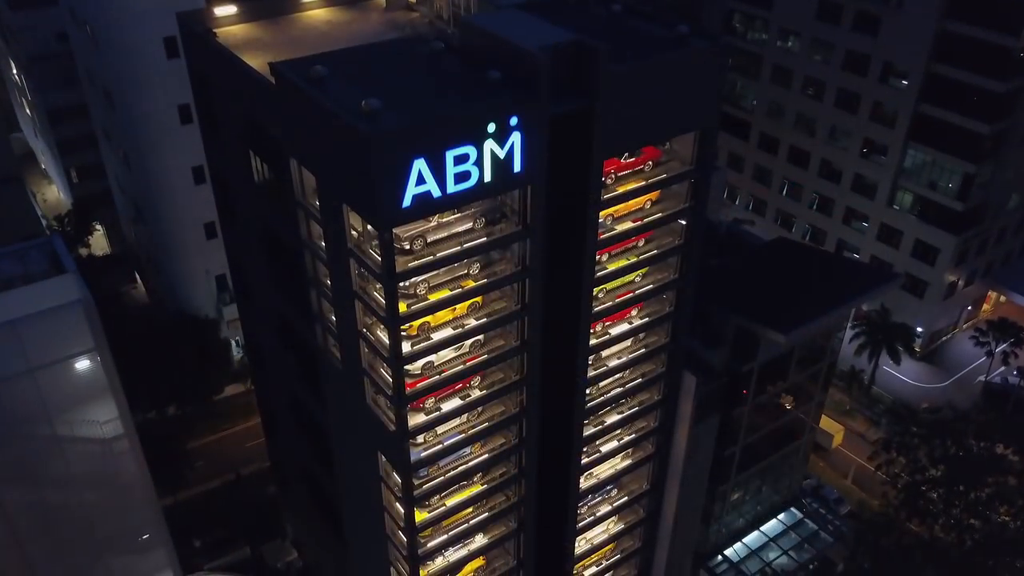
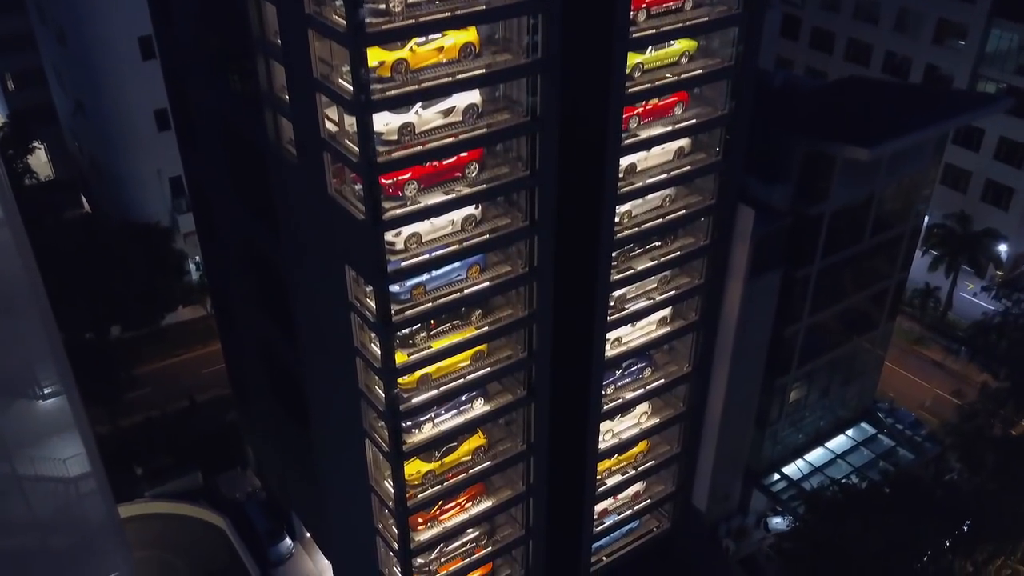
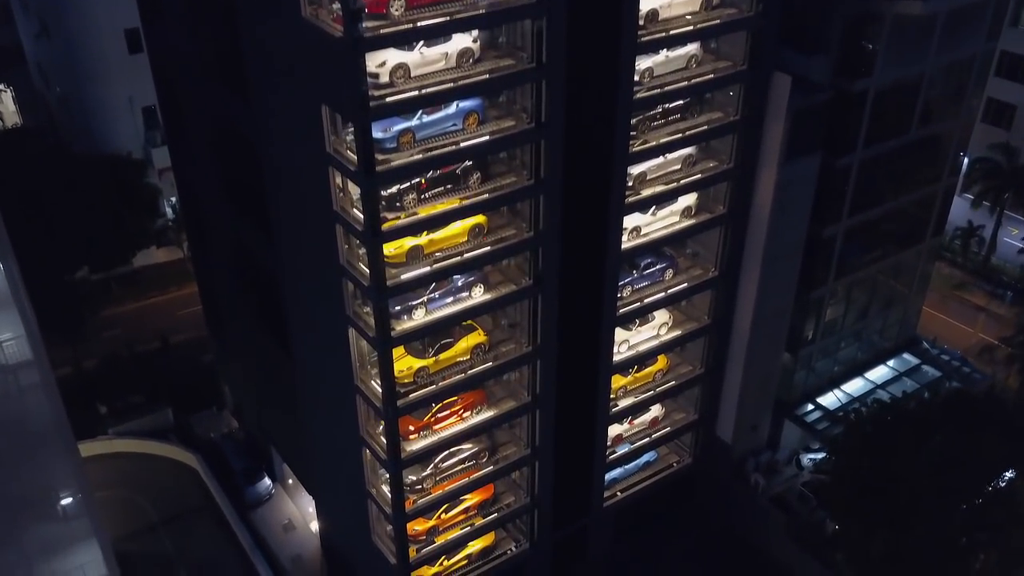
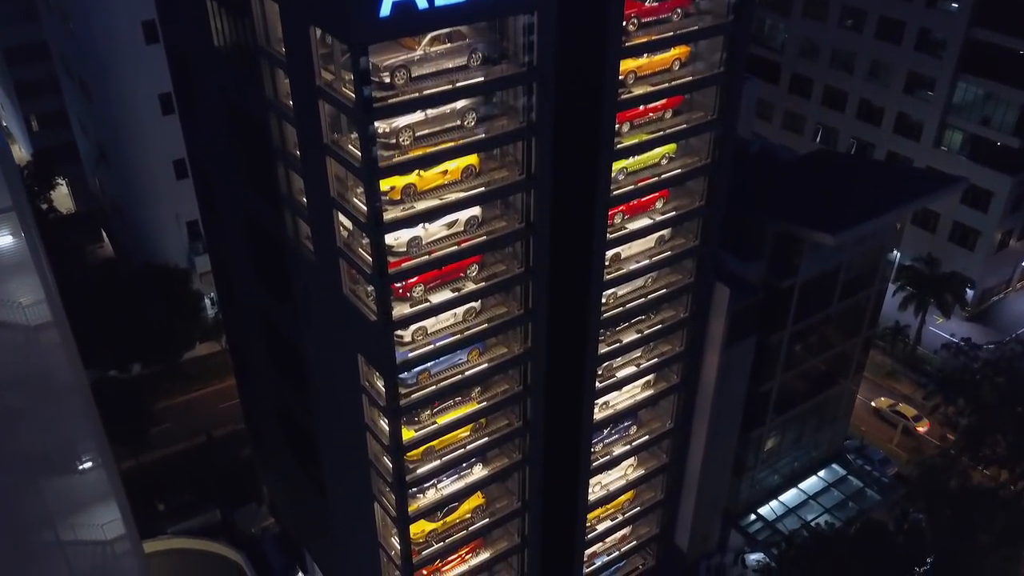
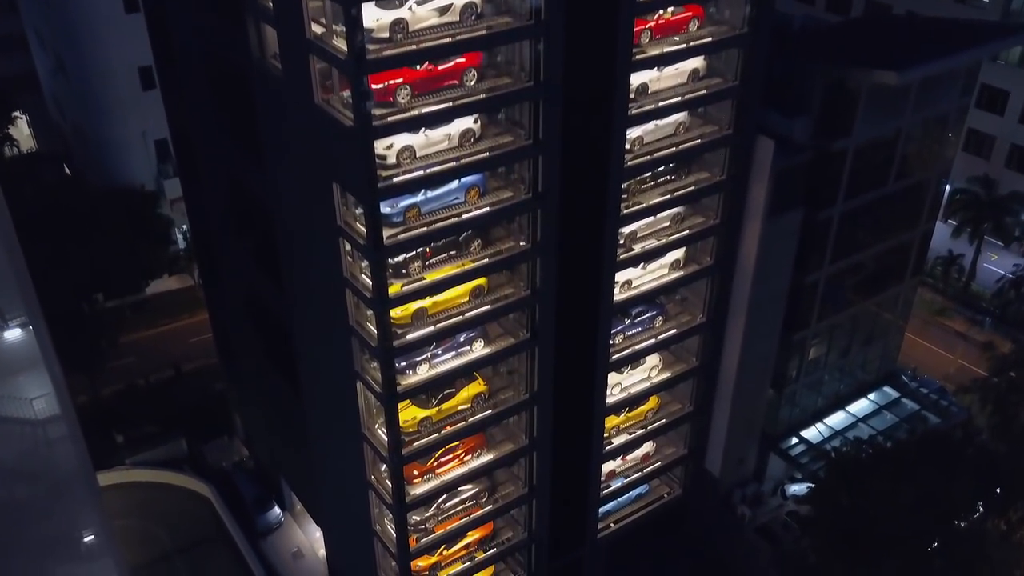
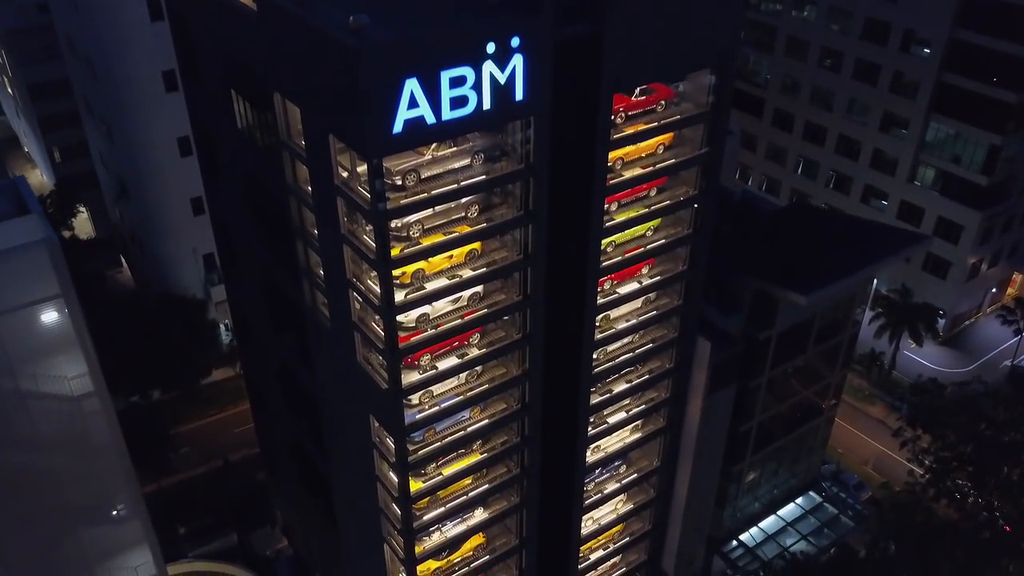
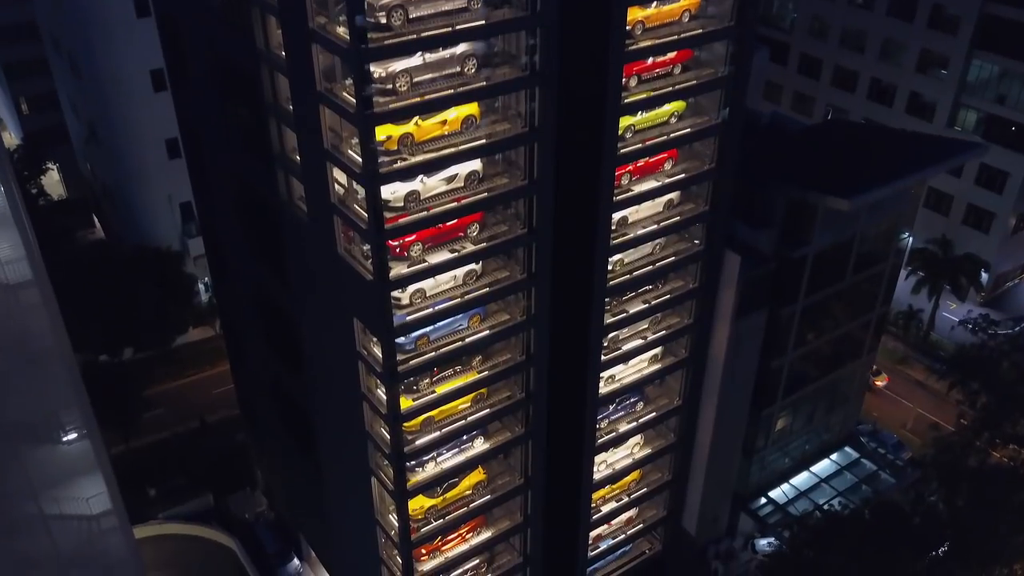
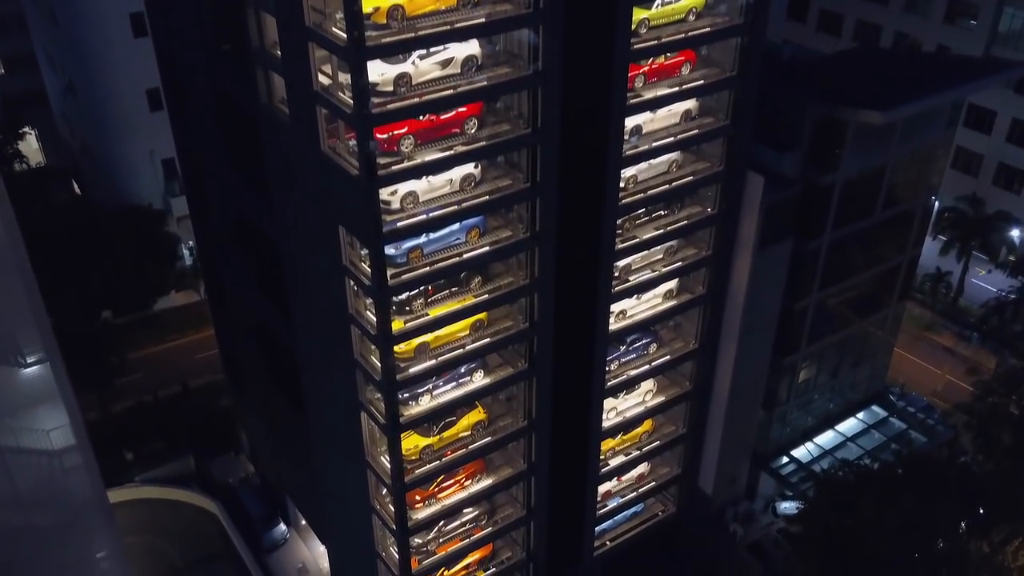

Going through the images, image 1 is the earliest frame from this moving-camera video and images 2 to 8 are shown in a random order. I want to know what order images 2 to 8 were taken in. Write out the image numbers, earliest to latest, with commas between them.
6, 4, 7, 2, 8, 5, 3
